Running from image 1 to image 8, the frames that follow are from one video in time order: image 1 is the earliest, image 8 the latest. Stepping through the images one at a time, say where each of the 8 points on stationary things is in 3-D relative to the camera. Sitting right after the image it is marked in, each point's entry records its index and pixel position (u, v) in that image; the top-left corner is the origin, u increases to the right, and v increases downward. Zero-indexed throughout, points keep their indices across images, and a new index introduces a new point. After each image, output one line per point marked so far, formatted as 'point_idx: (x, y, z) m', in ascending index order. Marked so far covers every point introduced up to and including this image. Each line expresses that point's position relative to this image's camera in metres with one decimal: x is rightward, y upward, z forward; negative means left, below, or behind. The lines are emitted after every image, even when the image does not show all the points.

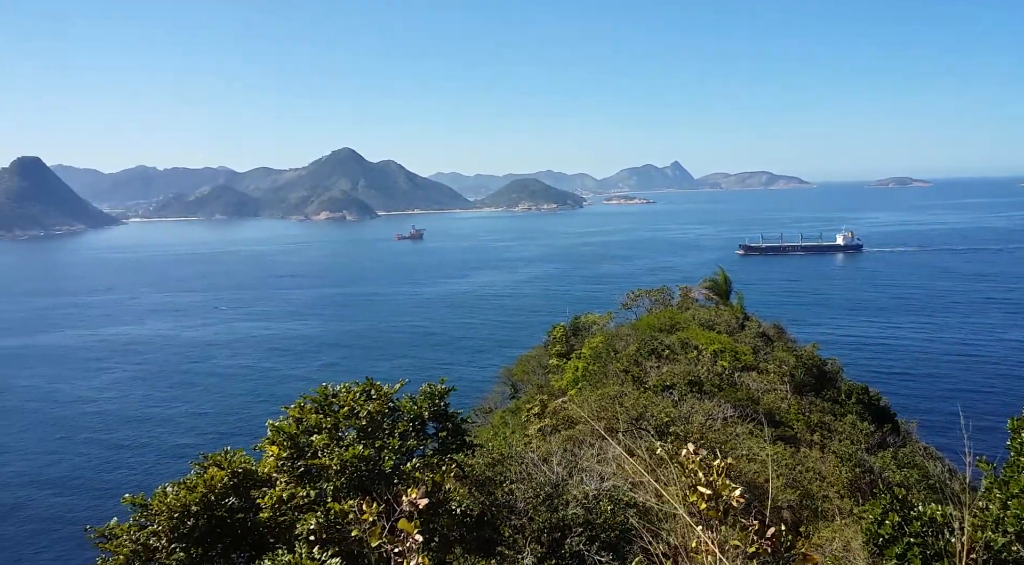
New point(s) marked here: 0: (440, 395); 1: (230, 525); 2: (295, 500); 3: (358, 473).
0: (-1.8, -2.7, +18.3) m
1: (-5.9, -5.1, +15.7) m
2: (-4.5, -4.5, +15.6) m
3: (-3.3, -4.0, +15.9) m
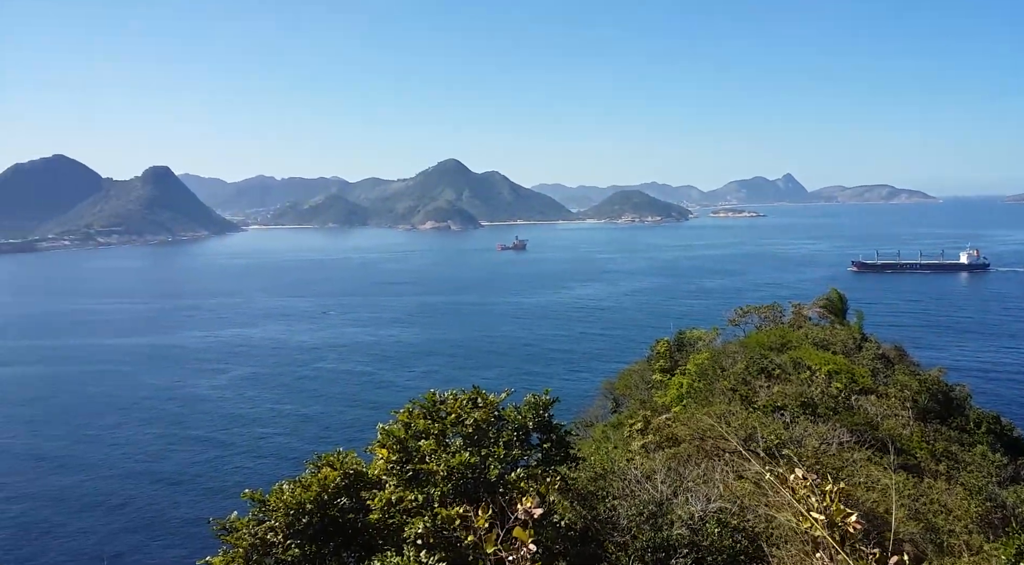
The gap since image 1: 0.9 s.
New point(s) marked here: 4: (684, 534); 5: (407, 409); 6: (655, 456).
0: (+0.8, -3.0, +18.3) m
1: (-3.7, -5.2, +16.2) m
2: (-2.3, -4.7, +15.9) m
3: (-1.0, -4.2, +16.1) m
4: (+3.6, -5.3, +16.0) m
5: (-2.6, -3.1, +18.4) m
6: (+3.8, -4.5, +19.7) m
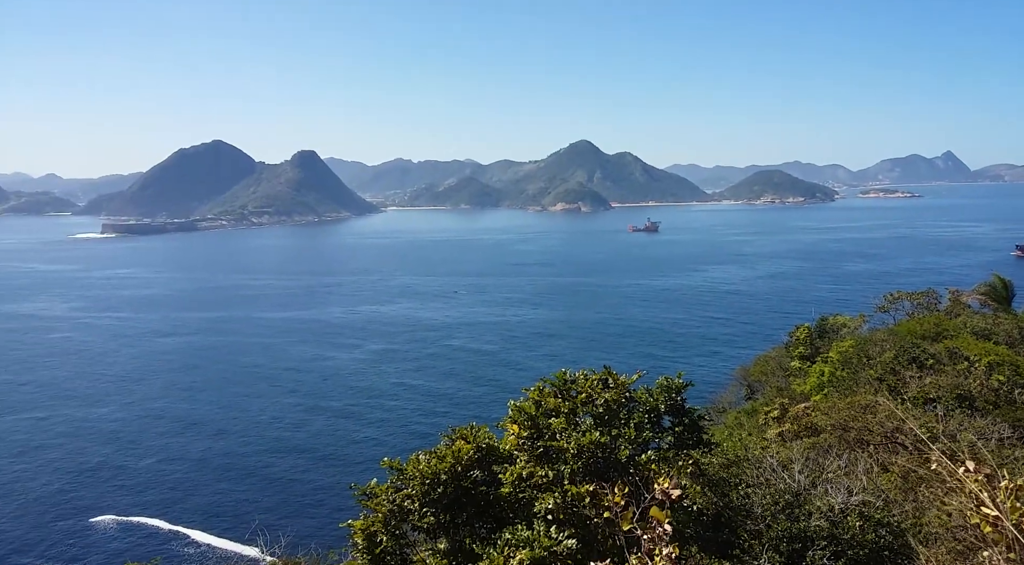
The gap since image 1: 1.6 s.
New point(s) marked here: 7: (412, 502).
0: (+4.0, -2.6, +18.0) m
1: (-0.8, -4.7, +16.7) m
2: (+0.5, -4.2, +16.2) m
3: (+1.8, -3.8, +16.1) m
4: (+6.3, -5.0, +15.3) m
5: (+0.6, -2.6, +18.6) m
6: (+7.1, -4.1, +19.0) m
7: (-2.2, -4.8, +16.4) m
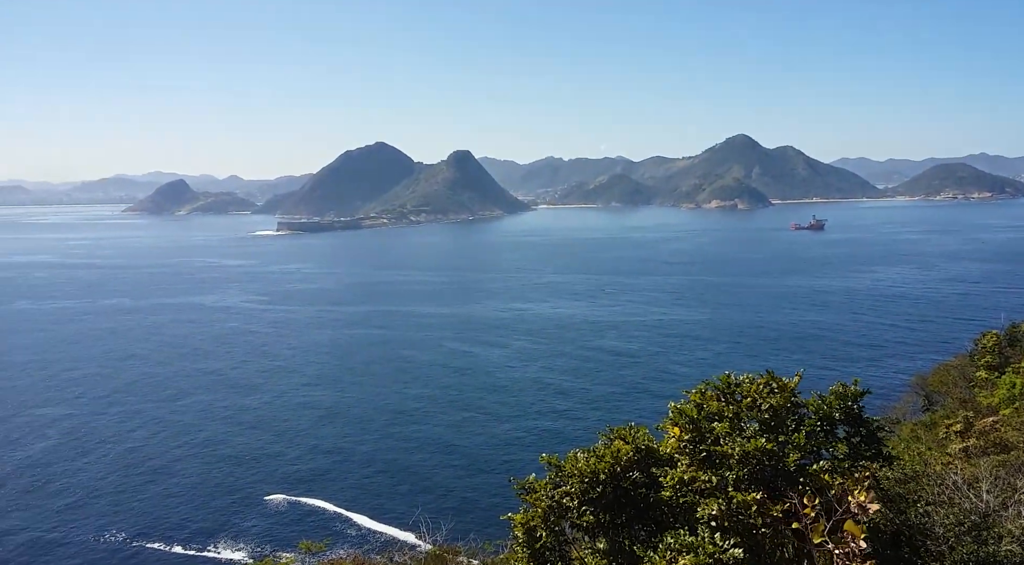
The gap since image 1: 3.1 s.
0: (+7.7, -2.6, +17.1) m
1: (+2.7, -4.7, +16.5) m
2: (+3.9, -4.2, +15.8) m
3: (+5.2, -3.8, +15.5) m
4: (+9.6, -5.0, +14.0) m
5: (+4.5, -2.6, +18.2) m
6: (+10.9, -4.2, +17.5) m
7: (+1.3, -4.8, +16.5) m
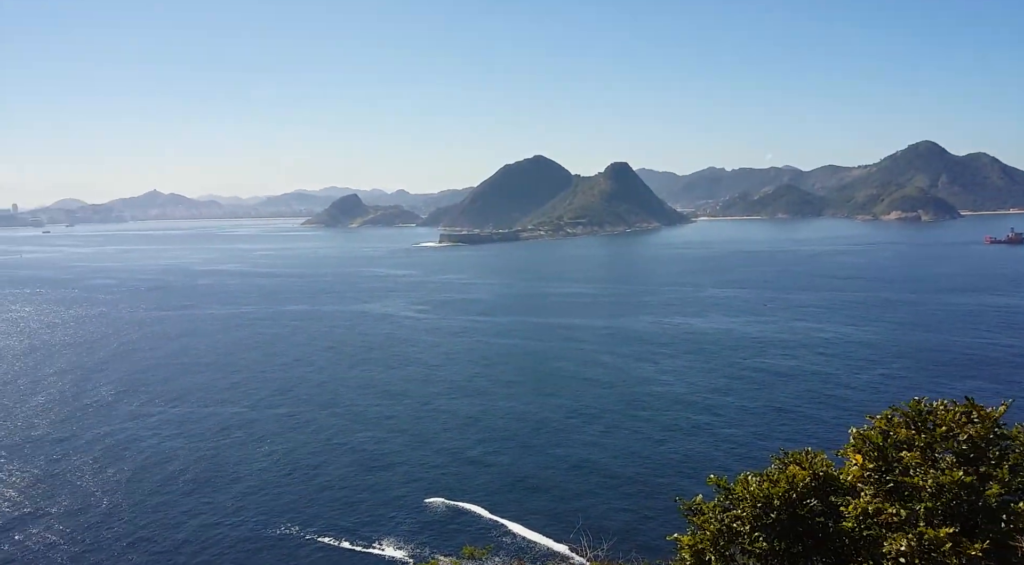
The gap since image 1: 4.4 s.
0: (+11.3, -3.0, +15.3) m
1: (+6.2, -5.1, +15.6) m
2: (+7.3, -4.6, +14.7) m
3: (+8.6, -4.2, +14.2) m
4: (+12.6, -5.4, +11.9) m
5: (+8.3, -3.0, +17.0) m
6: (+14.5, -4.6, +15.2) m
7: (+4.9, -5.1, +15.8) m
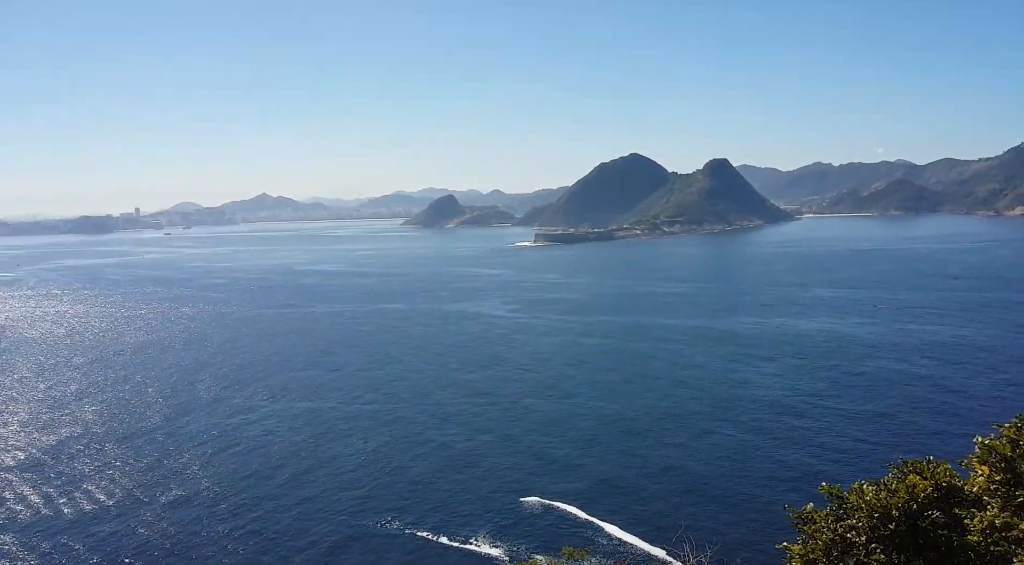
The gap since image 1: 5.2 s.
0: (+13.3, -3.0, +14.0) m
1: (+8.3, -5.1, +14.8) m
2: (+9.4, -4.6, +13.8) m
3: (+10.5, -4.2, +13.2) m
4: (+14.3, -5.4, +10.5) m
5: (+10.6, -3.0, +16.0) m
6: (+16.5, -4.6, +13.5) m
7: (+7.0, -5.1, +15.2) m
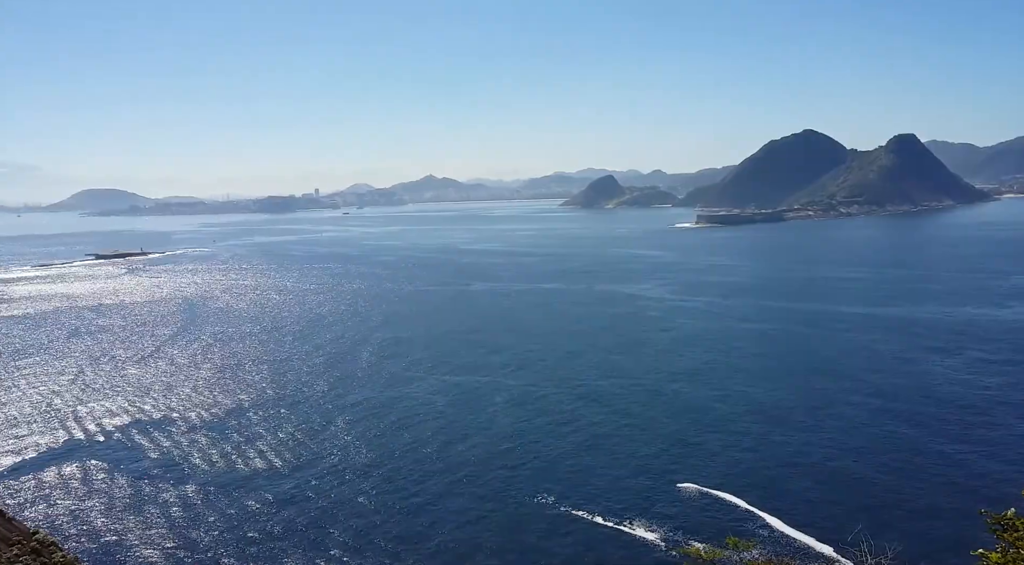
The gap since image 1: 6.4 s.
0: (+16.3, -2.9, +11.4) m
1: (+11.5, -4.9, +13.1) m
2: (+12.3, -4.4, +12.0) m
3: (+13.4, -4.0, +11.1) m
4: (+16.6, -5.4, +7.9) m
5: (+14.0, -2.8, +13.8) m
6: (+19.3, -4.6, +10.4) m
7: (+10.3, -4.9, +13.7) m
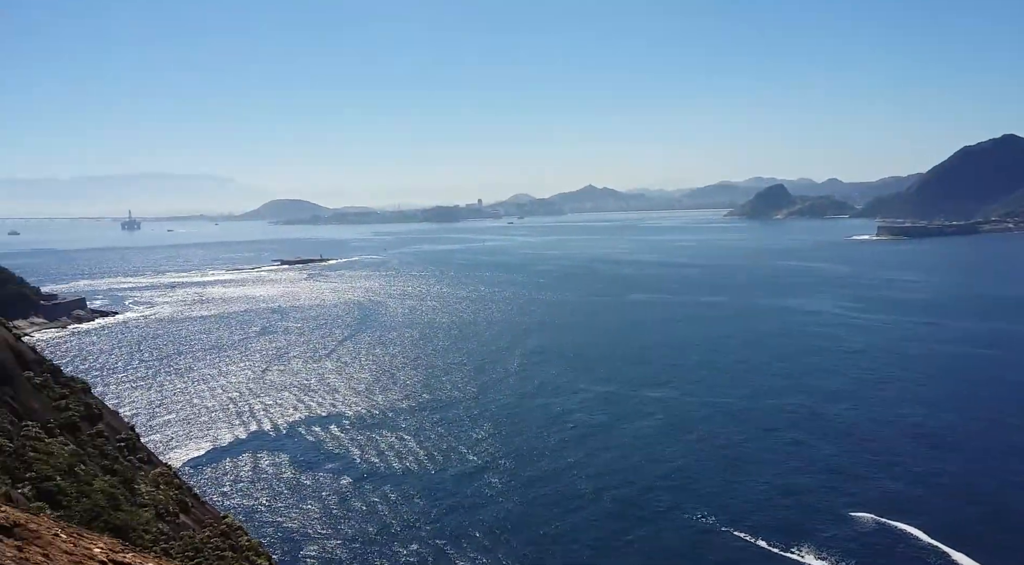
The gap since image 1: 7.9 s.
0: (+18.2, -3.5, +7.6) m
1: (+13.8, -5.3, +10.3) m
2: (+14.4, -4.9, +9.0) m
3: (+15.2, -4.5, +8.0) m
4: (+17.6, -5.9, +4.1) m
5: (+16.4, -3.3, +10.5) m
6: (+20.9, -5.2, +6.0) m
7: (+12.7, -5.3, +11.2) m
